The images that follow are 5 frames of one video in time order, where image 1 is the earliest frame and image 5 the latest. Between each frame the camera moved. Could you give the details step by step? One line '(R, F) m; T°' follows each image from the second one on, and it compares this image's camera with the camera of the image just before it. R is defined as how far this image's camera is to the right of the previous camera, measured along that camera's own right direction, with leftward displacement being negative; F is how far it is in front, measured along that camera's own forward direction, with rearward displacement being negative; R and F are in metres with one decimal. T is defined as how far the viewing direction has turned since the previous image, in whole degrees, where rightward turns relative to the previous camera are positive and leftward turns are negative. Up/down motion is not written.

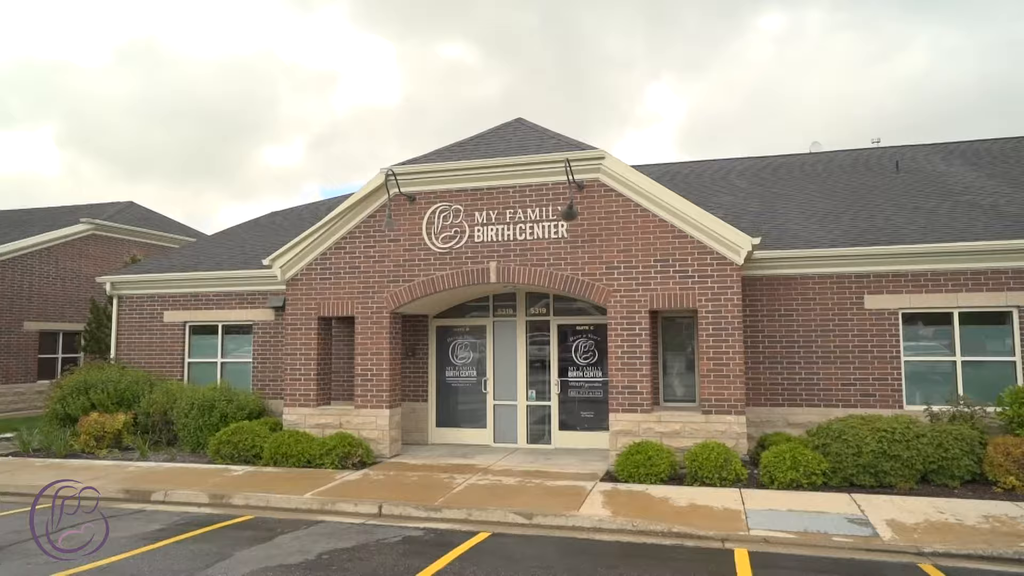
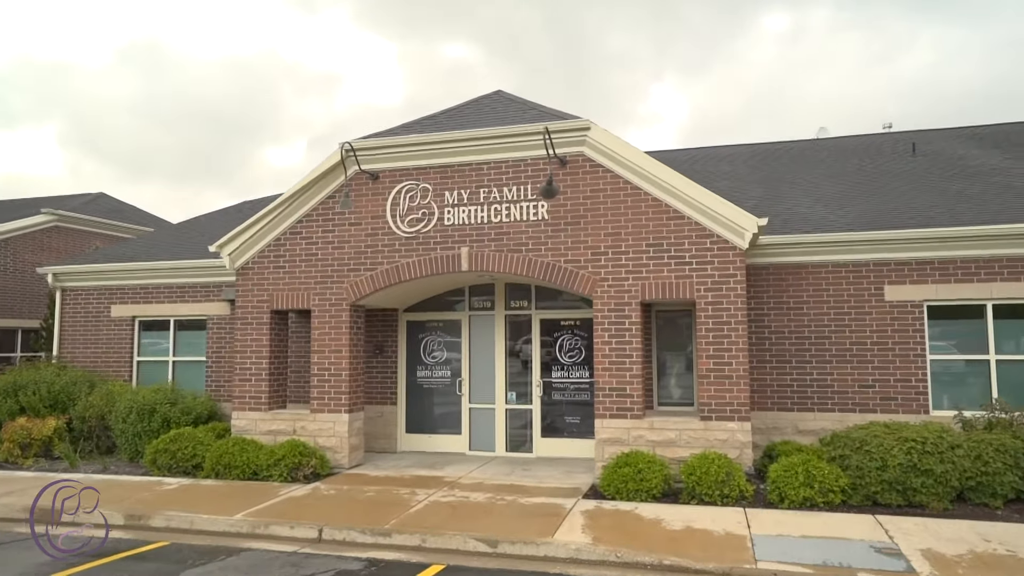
(+0.4, +1.3) m; 0°
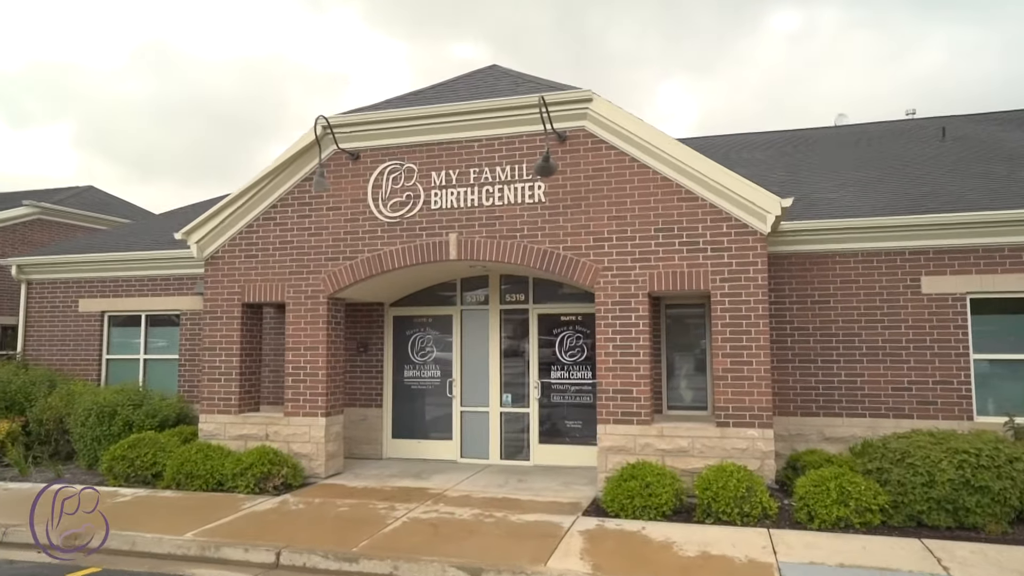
(+0.2, +1.0) m; -1°
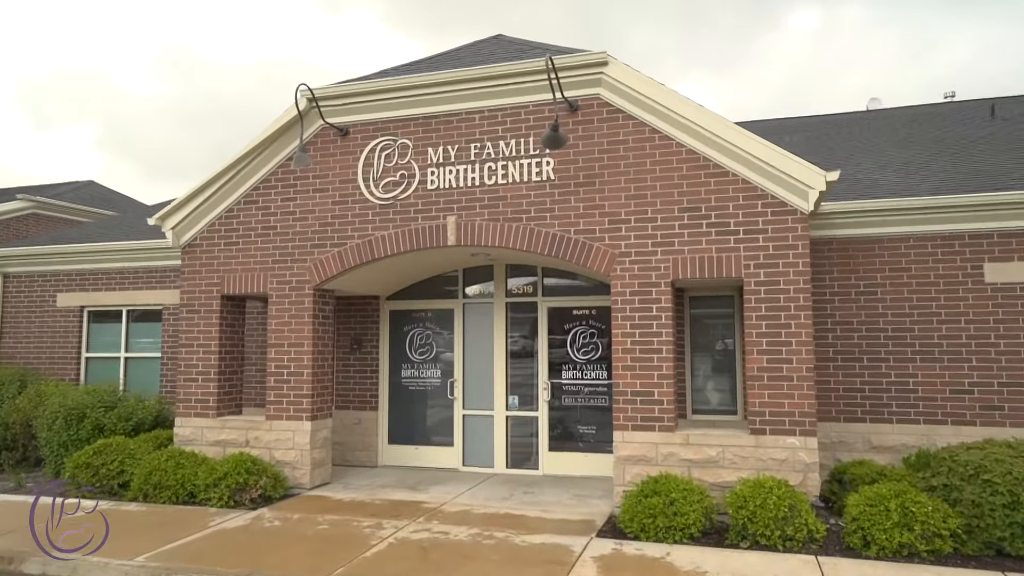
(+0.1, +1.0) m; -1°
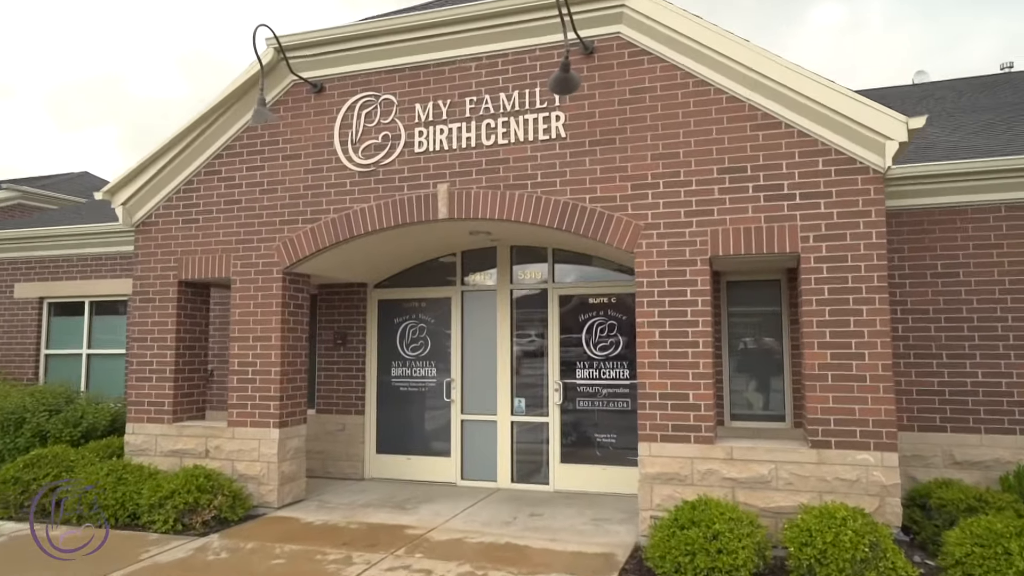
(+0.1, +1.4) m; -1°
